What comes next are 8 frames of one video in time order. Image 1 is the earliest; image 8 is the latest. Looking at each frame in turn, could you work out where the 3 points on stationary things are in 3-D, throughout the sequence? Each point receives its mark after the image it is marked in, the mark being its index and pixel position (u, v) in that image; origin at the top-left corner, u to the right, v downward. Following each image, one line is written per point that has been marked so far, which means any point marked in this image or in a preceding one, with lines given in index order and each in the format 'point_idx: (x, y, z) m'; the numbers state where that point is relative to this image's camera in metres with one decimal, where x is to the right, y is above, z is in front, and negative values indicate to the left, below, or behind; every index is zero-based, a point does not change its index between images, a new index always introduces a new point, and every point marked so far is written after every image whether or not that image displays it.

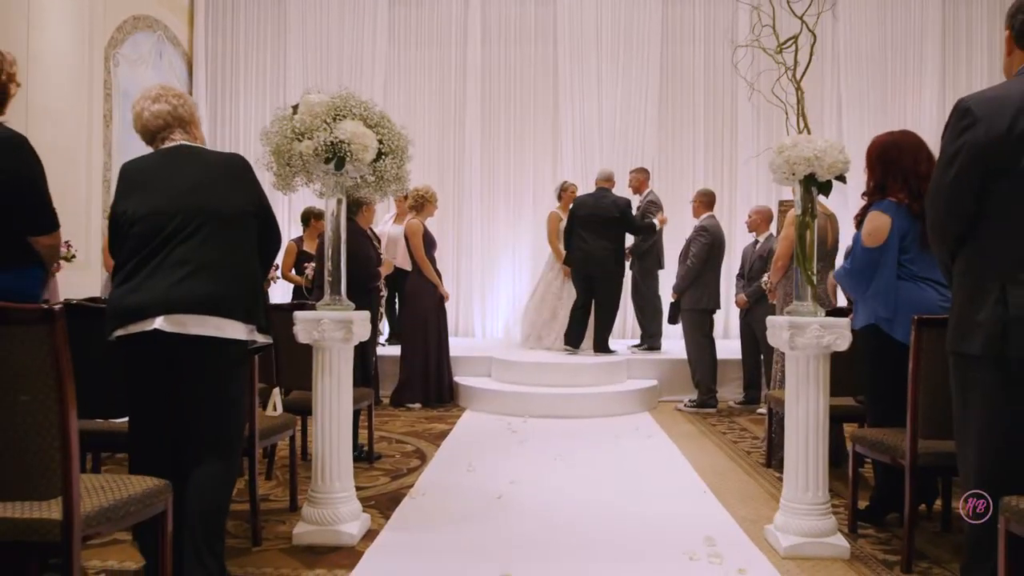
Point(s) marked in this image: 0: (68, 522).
0: (-1.6, -0.8, +1.9) m
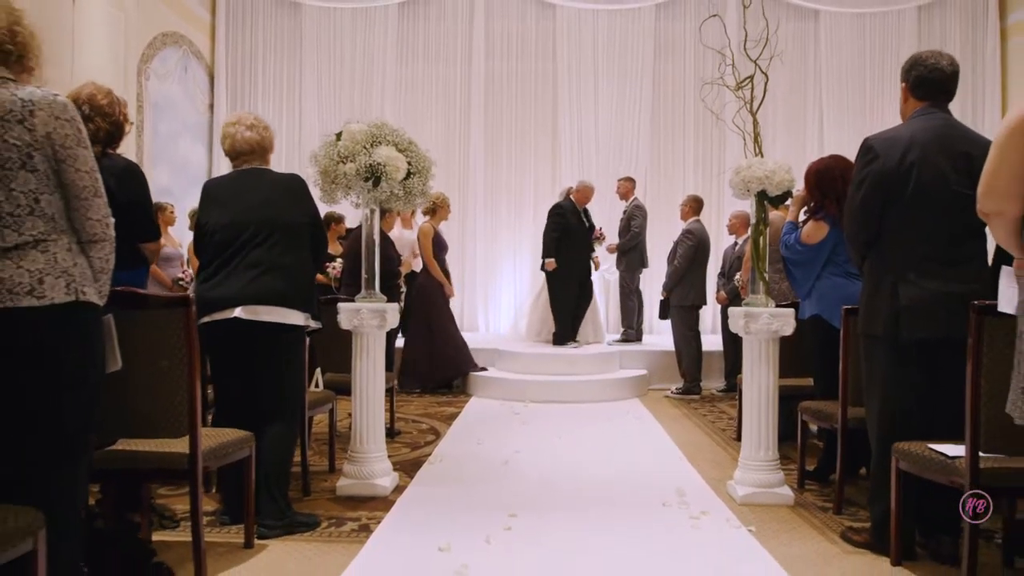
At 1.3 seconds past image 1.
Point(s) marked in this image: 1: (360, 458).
0: (-1.5, -0.8, +2.6) m
1: (-1.1, -1.2, +3.9) m
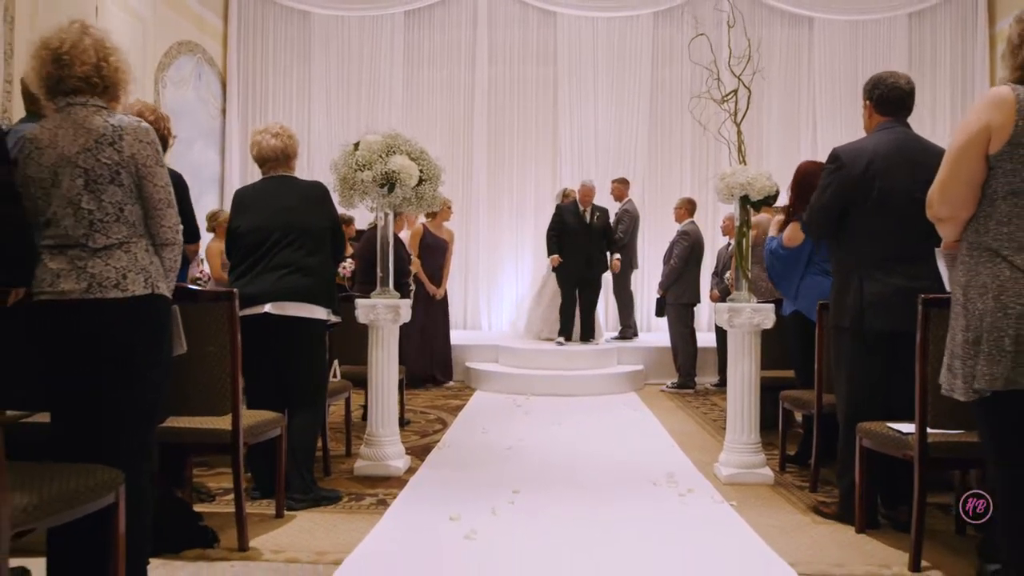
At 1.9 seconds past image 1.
0: (-1.5, -0.8, +3.0) m
1: (-1.1, -1.2, +4.3) m
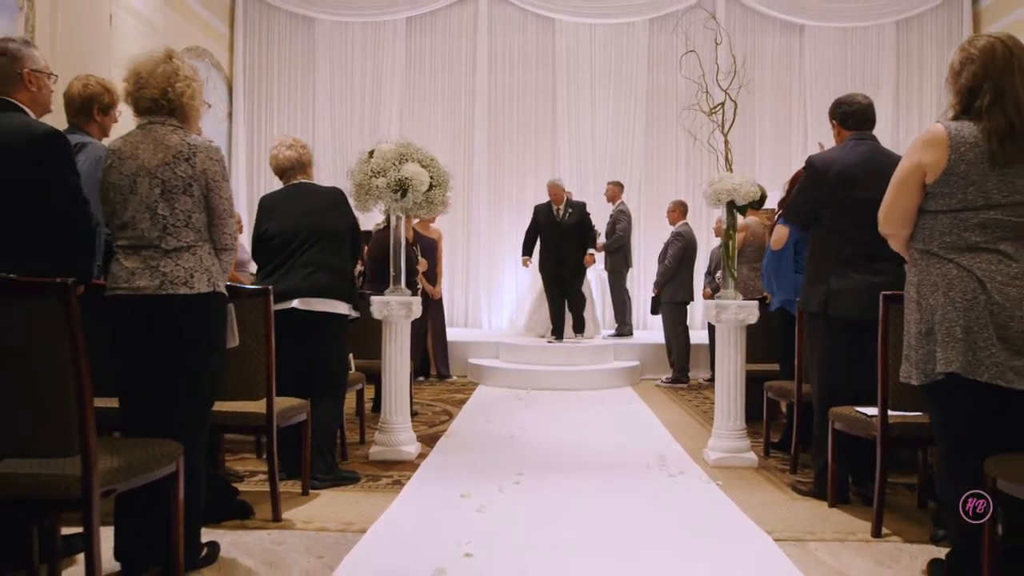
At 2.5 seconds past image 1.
0: (-1.5, -0.8, +3.3) m
1: (-1.0, -1.2, +4.6) m
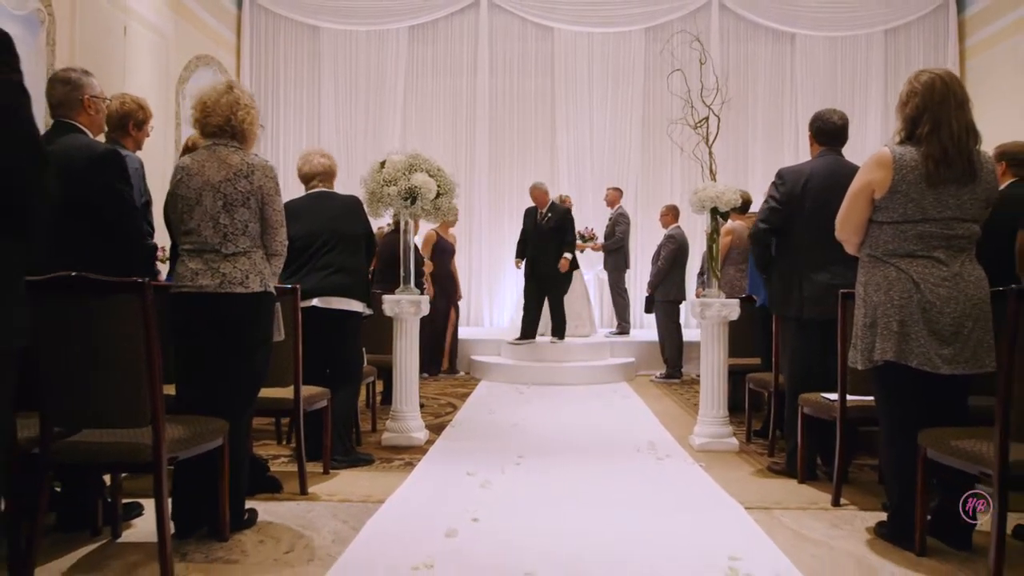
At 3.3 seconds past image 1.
0: (-1.5, -0.8, +3.7) m
1: (-1.0, -1.2, +5.0) m
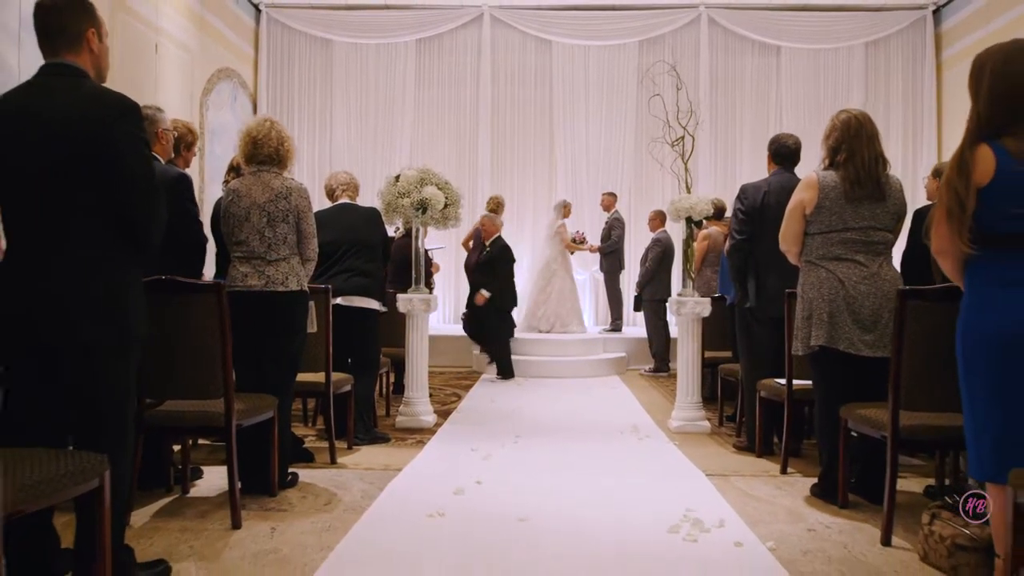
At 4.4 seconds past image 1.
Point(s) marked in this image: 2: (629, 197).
0: (-1.5, -0.8, +4.3) m
1: (-1.1, -1.2, +5.7) m
2: (+2.7, +2.1, +12.6) m
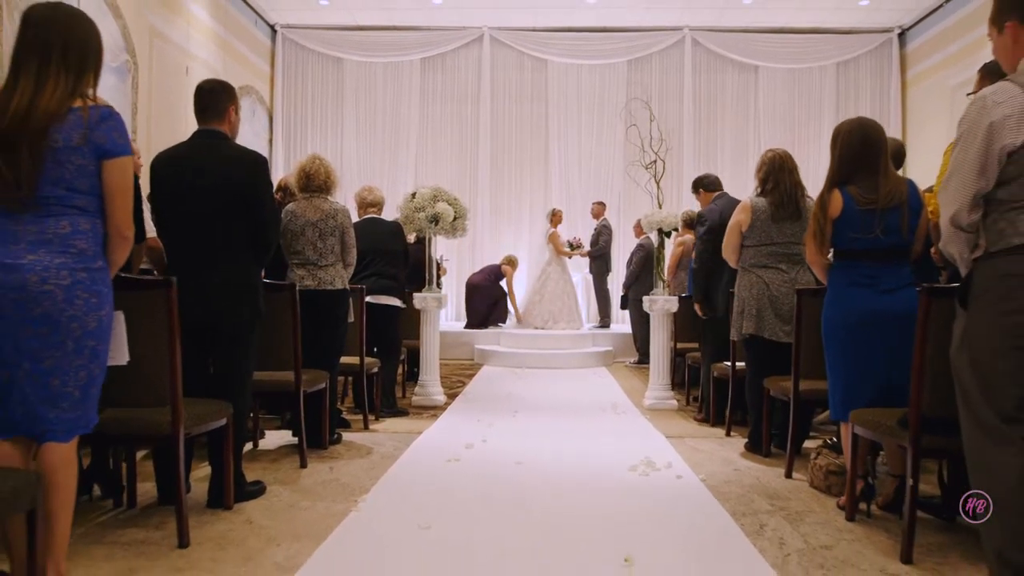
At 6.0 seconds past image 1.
0: (-1.5, -0.8, +5.4) m
1: (-1.1, -1.2, +6.7) m
2: (+2.6, +2.1, +13.6) m
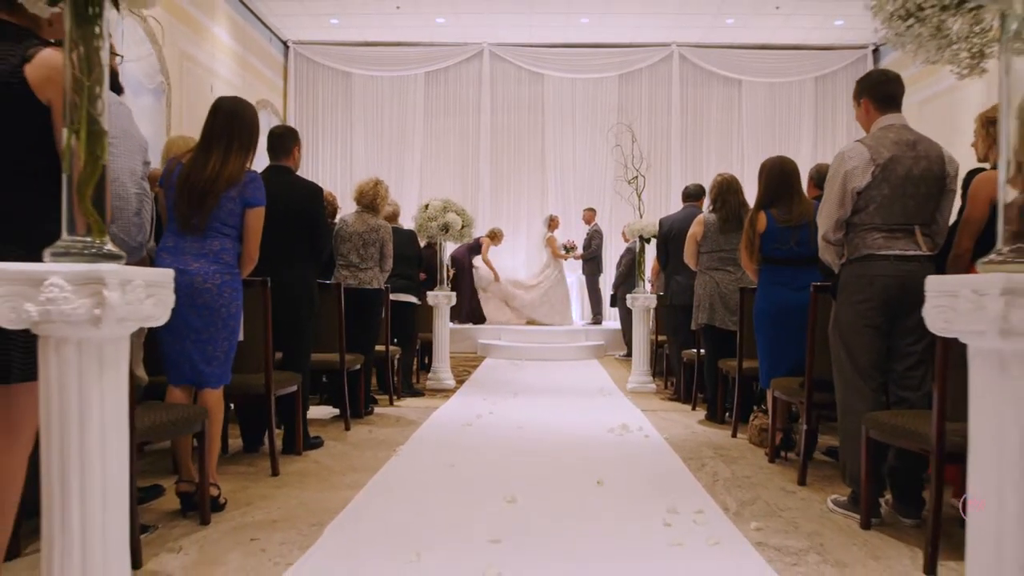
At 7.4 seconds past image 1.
0: (-1.5, -0.7, +6.4) m
1: (-1.1, -1.2, +7.7) m
2: (+2.6, +2.1, +14.7) m
